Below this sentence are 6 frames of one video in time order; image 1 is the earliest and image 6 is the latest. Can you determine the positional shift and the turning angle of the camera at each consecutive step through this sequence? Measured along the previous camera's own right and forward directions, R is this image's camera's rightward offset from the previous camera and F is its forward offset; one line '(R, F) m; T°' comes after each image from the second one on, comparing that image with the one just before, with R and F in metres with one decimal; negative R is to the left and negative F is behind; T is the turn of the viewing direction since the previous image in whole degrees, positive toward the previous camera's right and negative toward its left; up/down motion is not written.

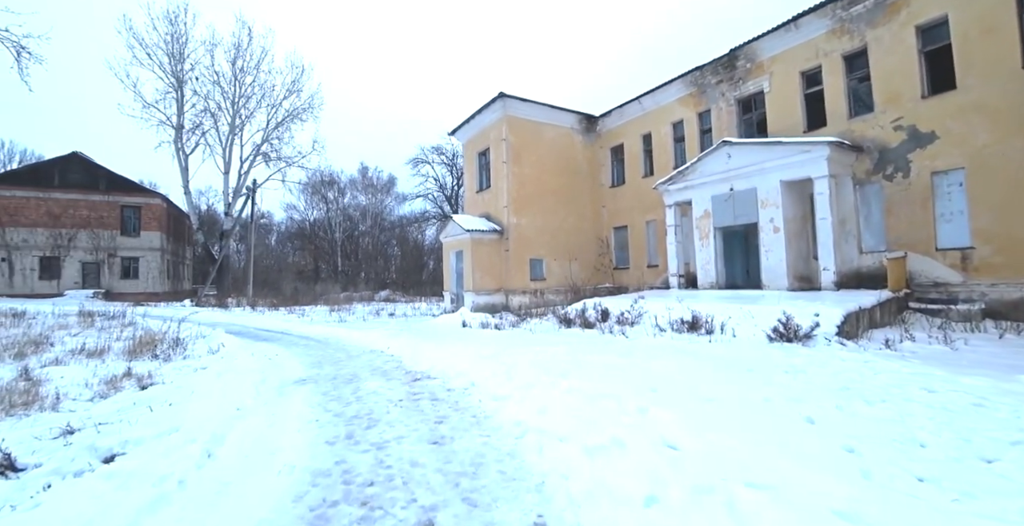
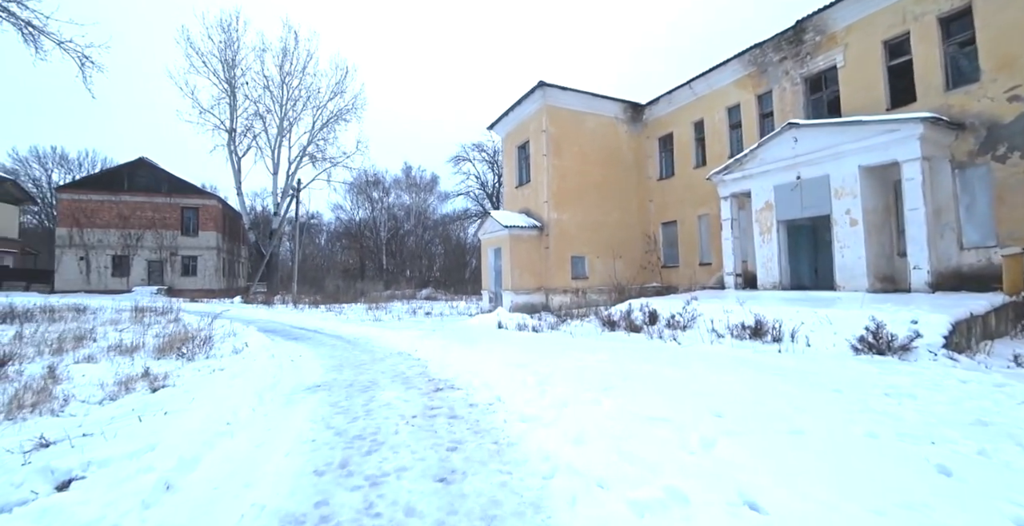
(+0.1, +0.8) m; -5°
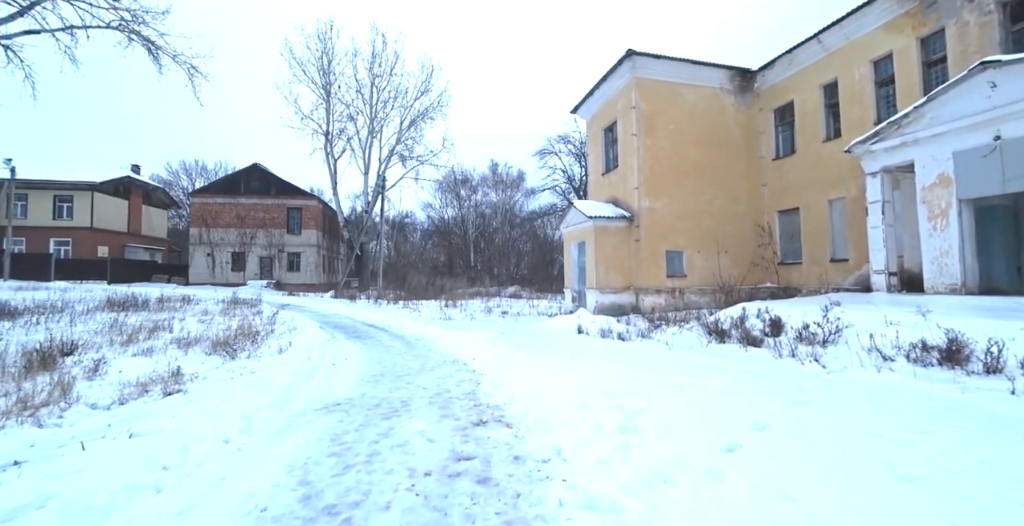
(+0.1, +1.7) m; -10°
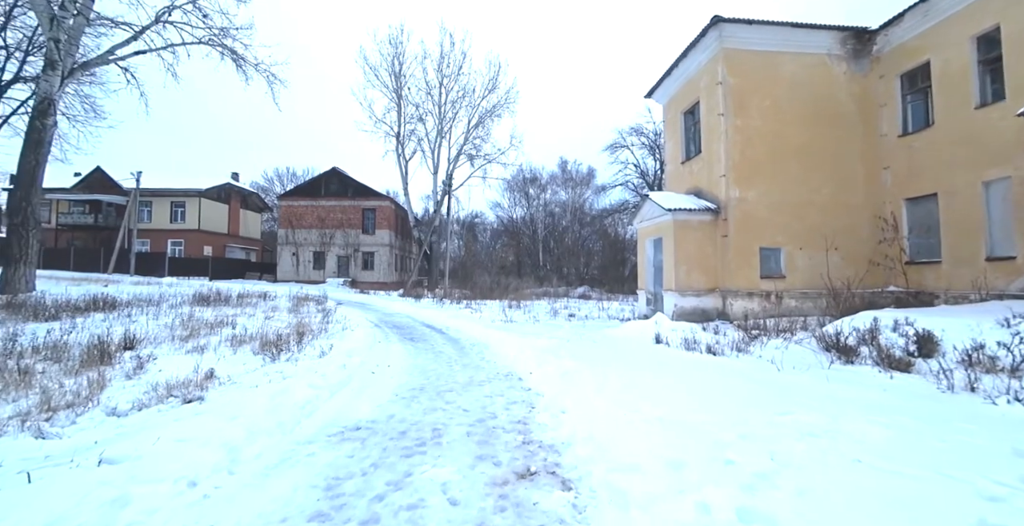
(+0.1, +1.1) m; -8°
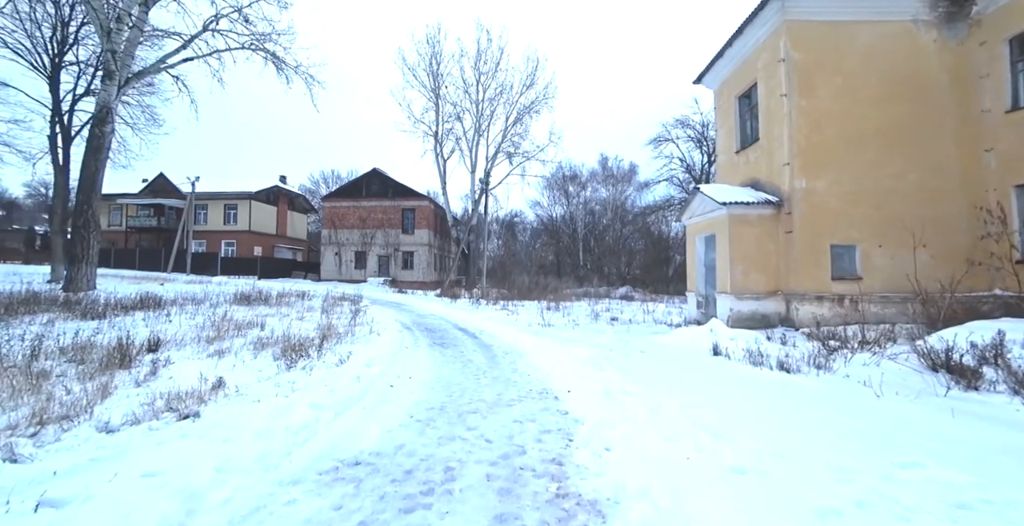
(+0.1, +0.8) m; -5°
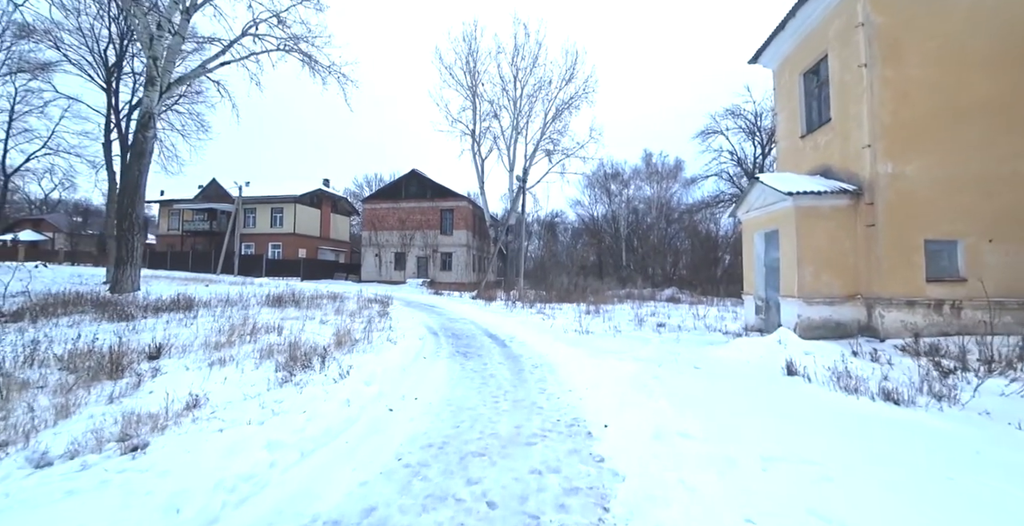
(+0.2, +1.1) m; -5°
